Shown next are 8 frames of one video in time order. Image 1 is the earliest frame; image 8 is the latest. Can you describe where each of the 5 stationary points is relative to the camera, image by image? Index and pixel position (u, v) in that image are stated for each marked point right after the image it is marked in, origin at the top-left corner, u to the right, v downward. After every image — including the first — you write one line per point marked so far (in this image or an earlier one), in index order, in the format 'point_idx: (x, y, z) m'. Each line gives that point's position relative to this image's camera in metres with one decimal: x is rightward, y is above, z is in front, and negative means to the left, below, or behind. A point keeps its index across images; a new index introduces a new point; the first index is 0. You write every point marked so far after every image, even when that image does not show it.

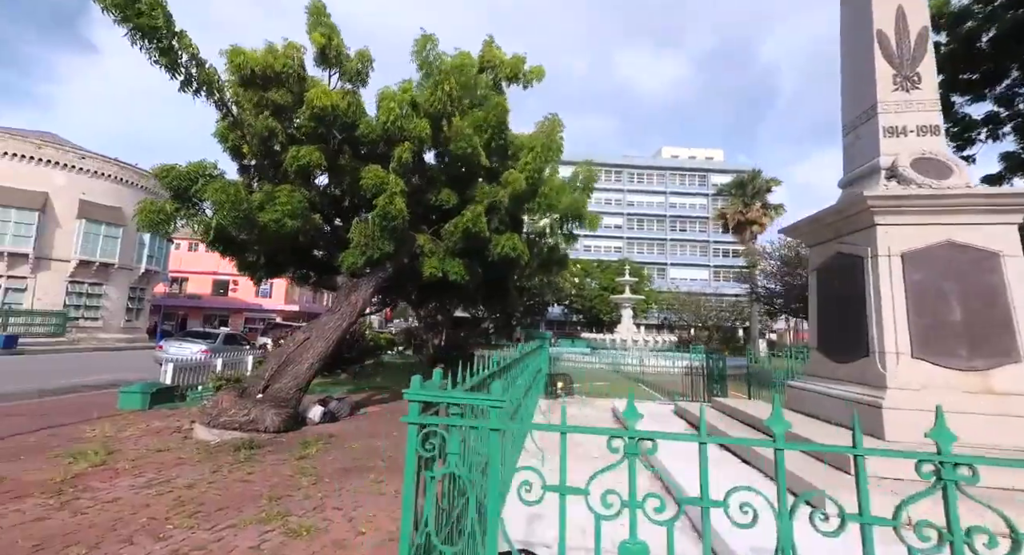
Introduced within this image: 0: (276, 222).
0: (-3.7, +0.9, +7.1) m
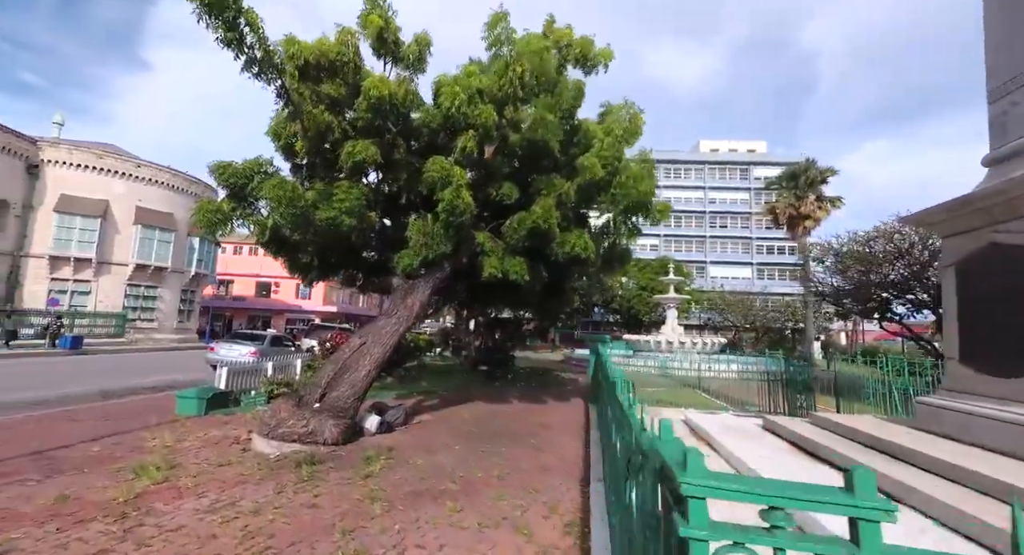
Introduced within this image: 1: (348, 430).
0: (-2.6, +0.9, +6.8) m
1: (-2.5, -2.3, +6.8) m
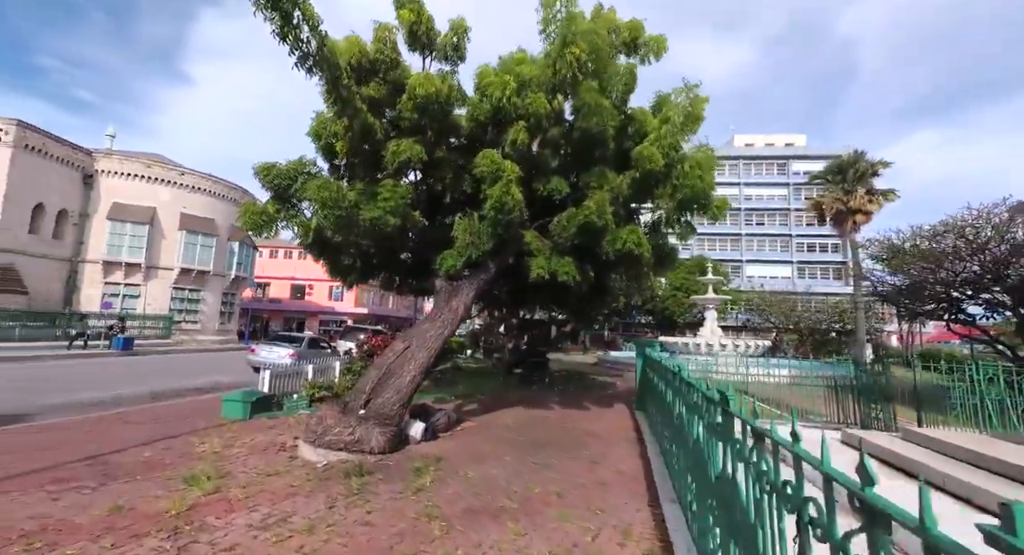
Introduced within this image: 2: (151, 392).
0: (-1.9, +0.8, +6.6) m
1: (-1.7, -2.4, +6.6) m
2: (-11.2, -3.6, +14.1) m
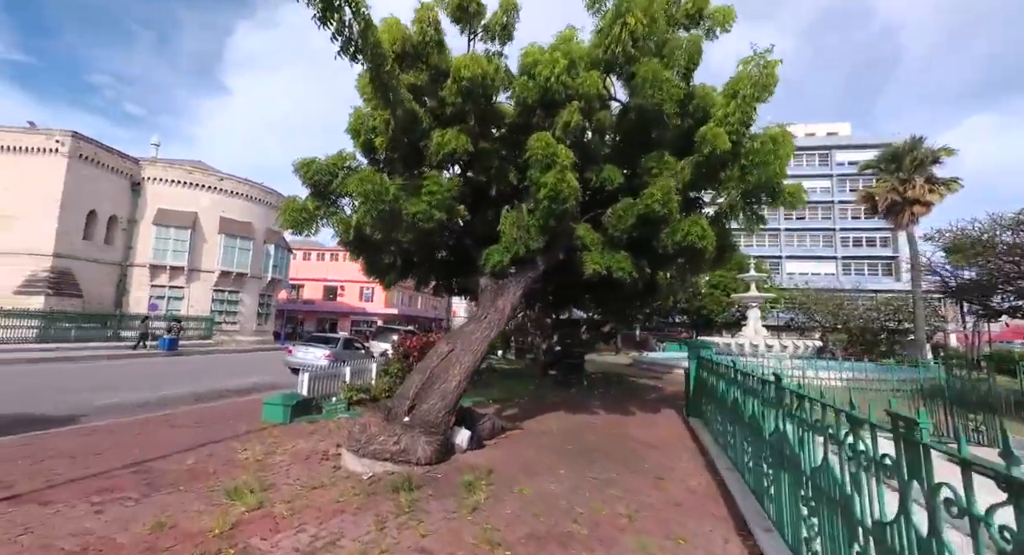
0: (-1.2, +0.8, +6.2) m
1: (-1.0, -2.3, +6.2) m
2: (-10.0, -3.6, +14.3) m
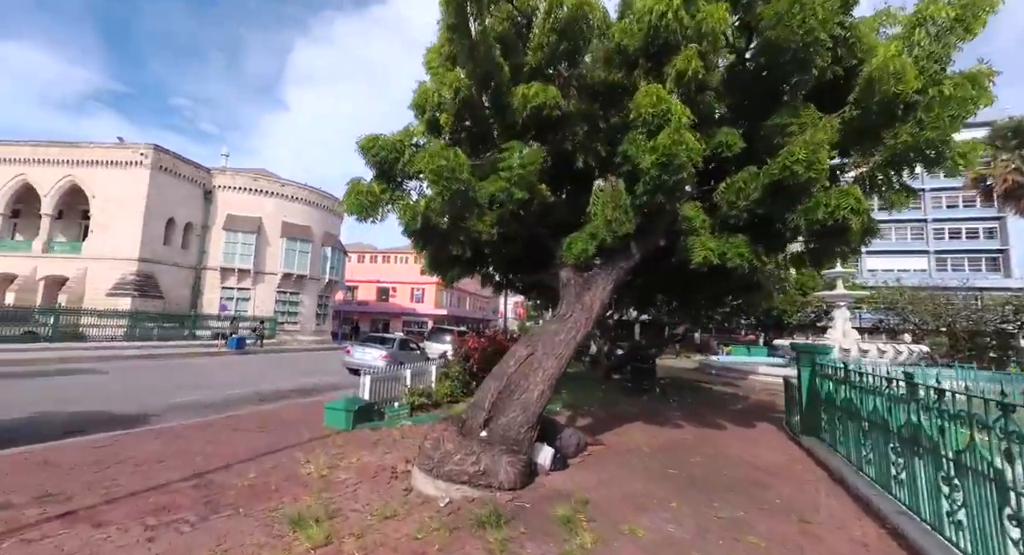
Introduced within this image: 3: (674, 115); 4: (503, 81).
0: (-0.1, +0.9, +5.4) m
1: (+0.1, -2.3, +5.3) m
2: (-8.0, -3.6, +14.3) m
3: (+1.6, +1.5, +4.4) m
4: (-0.1, +2.2, +5.5) m
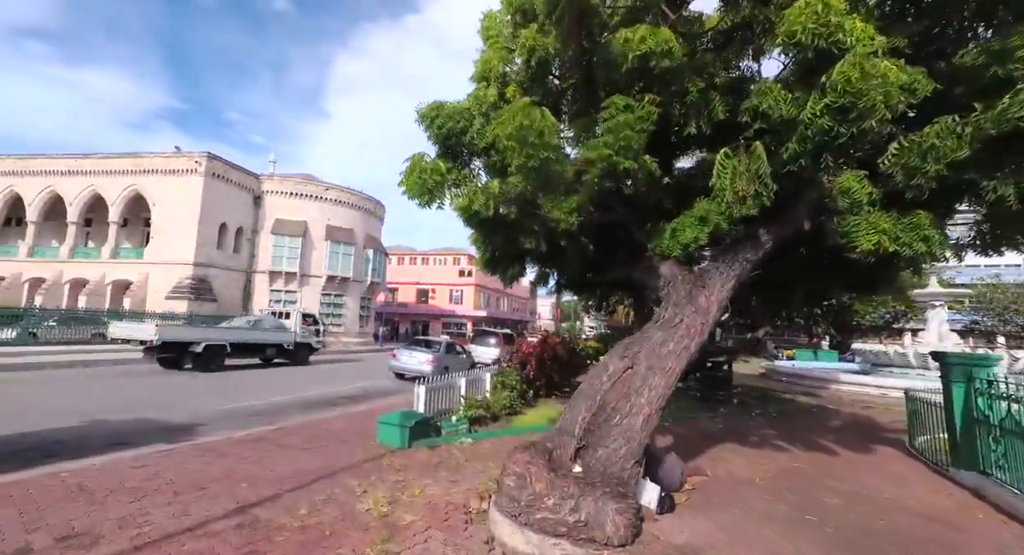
0: (+0.8, +0.9, +4.2) m
1: (+1.1, -2.2, +4.2) m
2: (-6.2, -3.7, +13.7) m
3: (+2.4, +1.6, +3.2) m
4: (+0.8, +2.2, +4.4) m
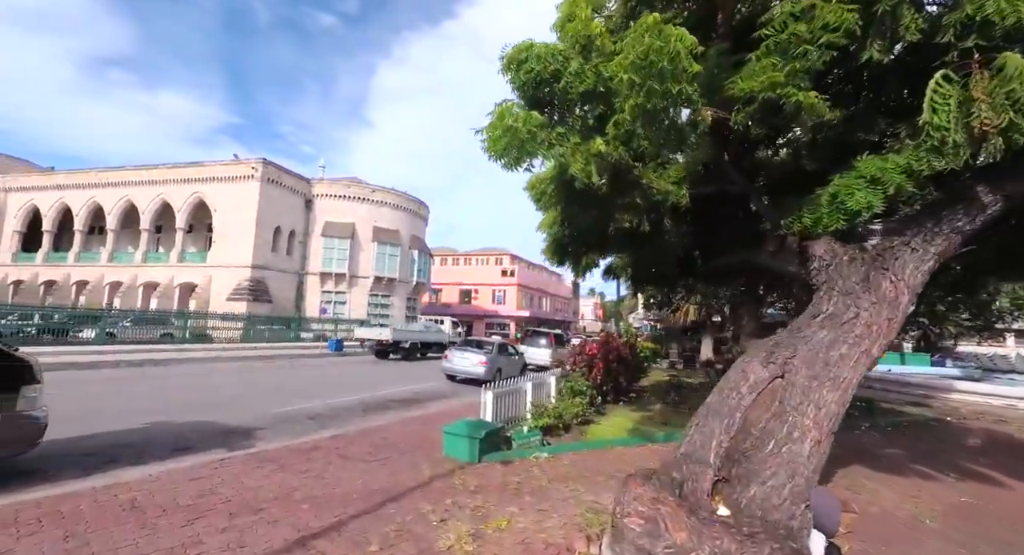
0: (+1.7, +1.1, +3.2) m
1: (+2.1, -2.1, +3.1) m
2: (-4.4, -3.6, +13.3) m
3: (+3.2, +1.7, +1.9) m
4: (+1.7, +2.4, +3.4) m
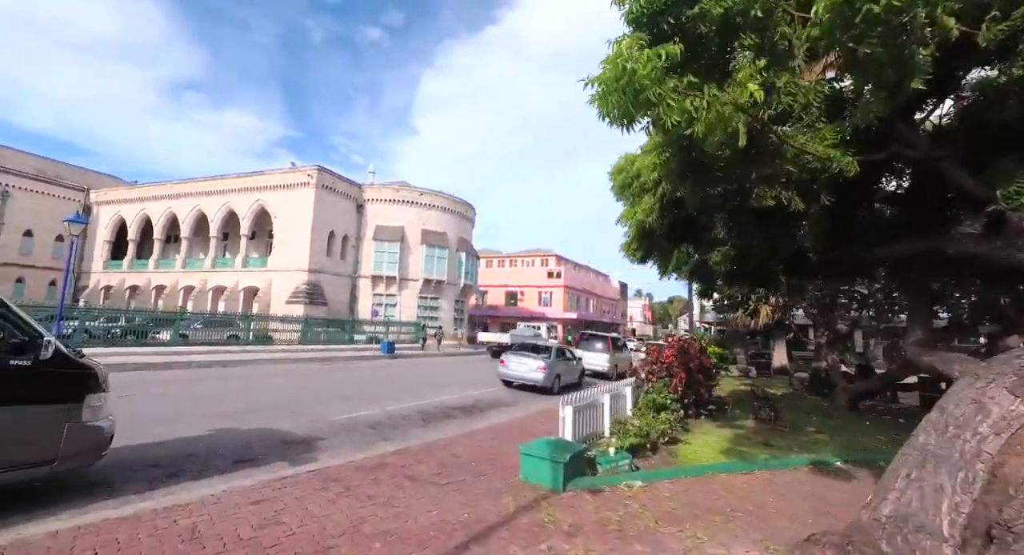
0: (+2.5, +1.1, +2.0) m
1: (+2.9, -2.1, +1.9) m
2: (-2.5, -3.7, +12.7) m
3: (+3.9, +1.8, +0.7) m
4: (+2.5, +2.4, +2.2) m
